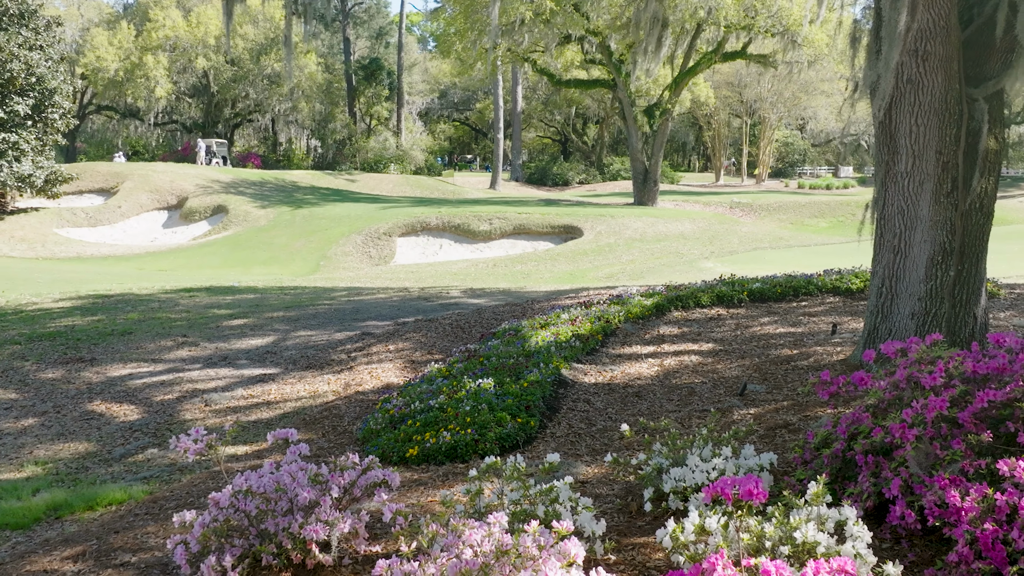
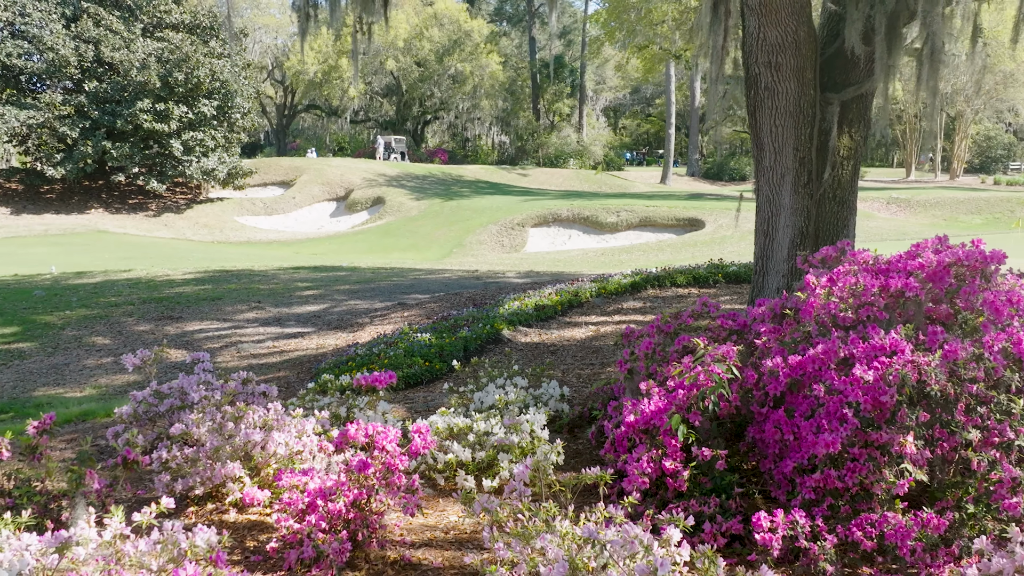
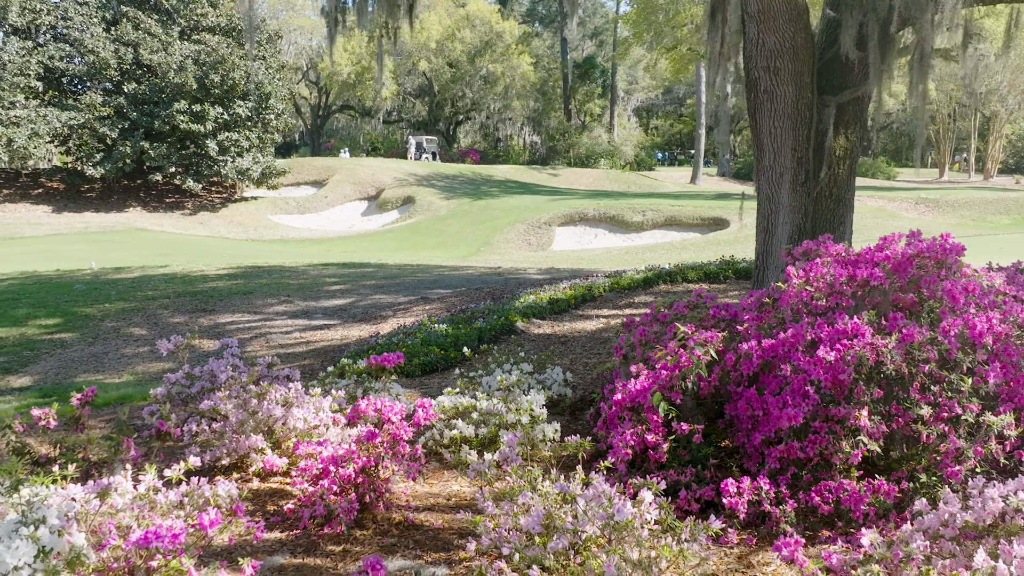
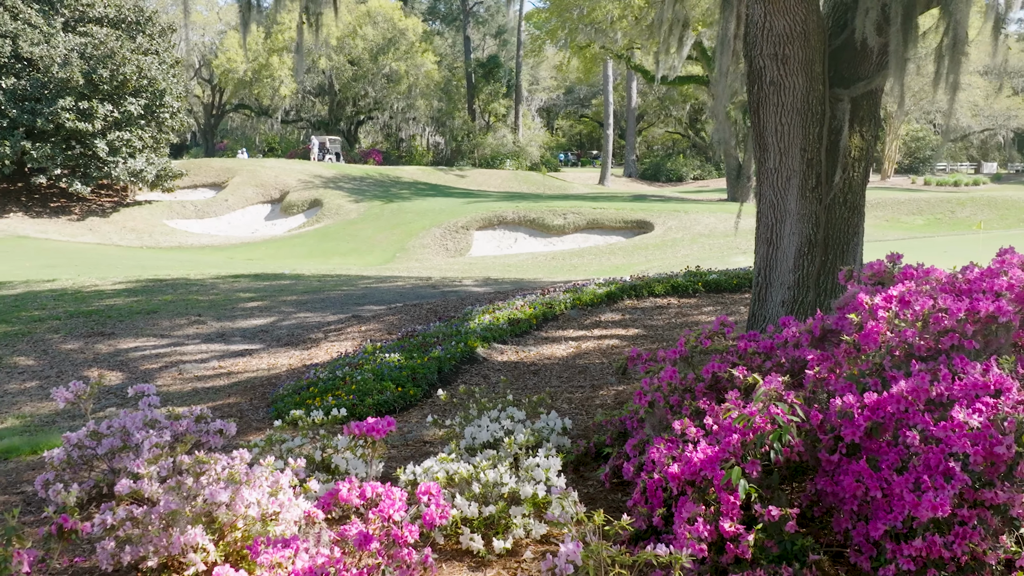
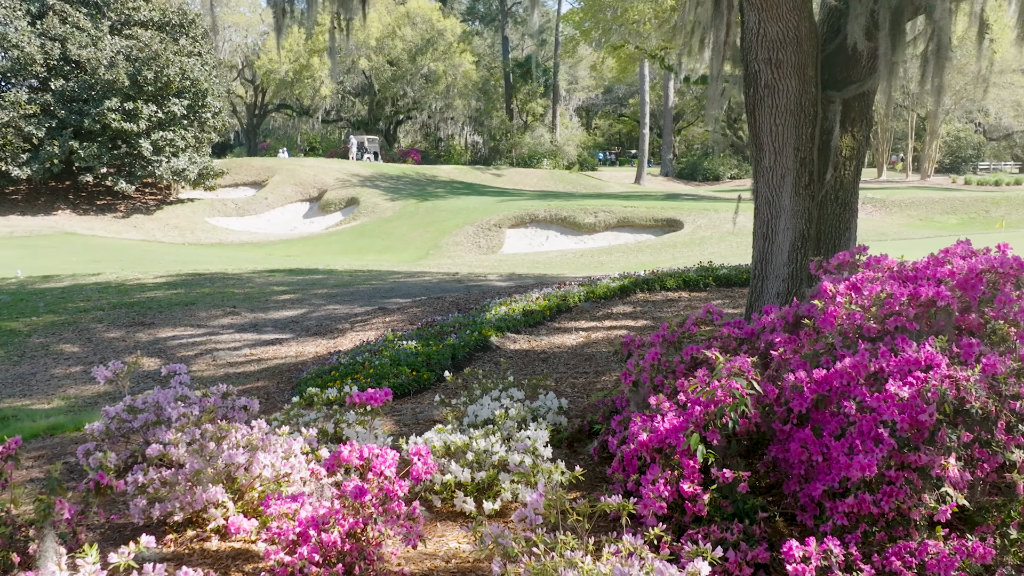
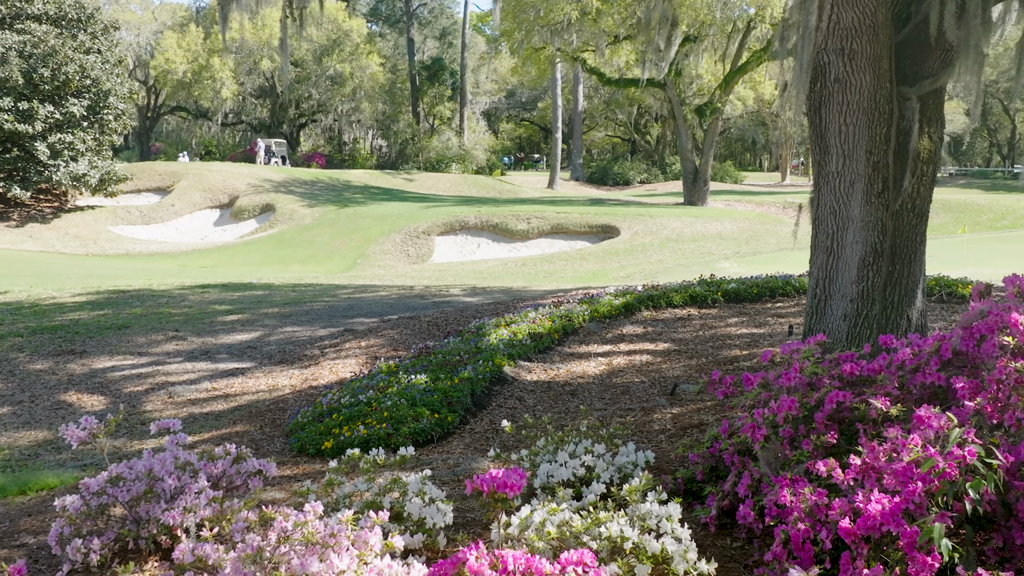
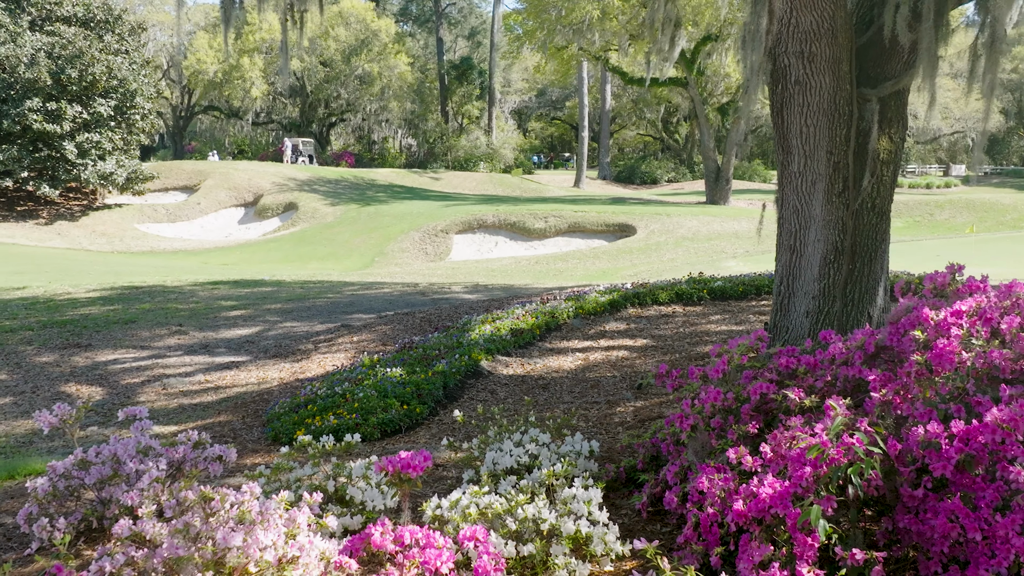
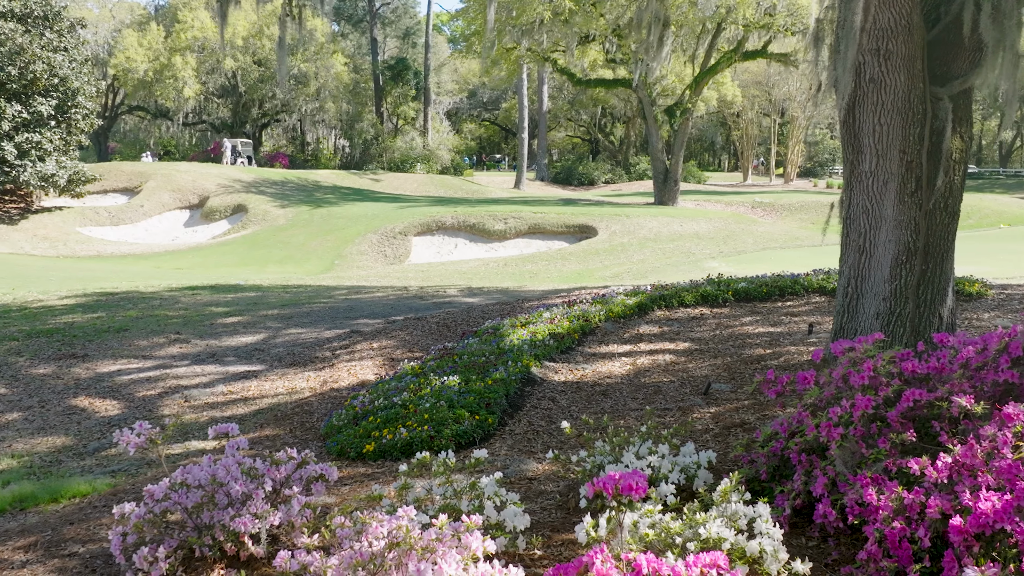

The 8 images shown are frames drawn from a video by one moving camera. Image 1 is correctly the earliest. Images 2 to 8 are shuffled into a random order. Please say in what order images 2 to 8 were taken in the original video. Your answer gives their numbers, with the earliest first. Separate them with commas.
8, 6, 7, 4, 5, 2, 3
